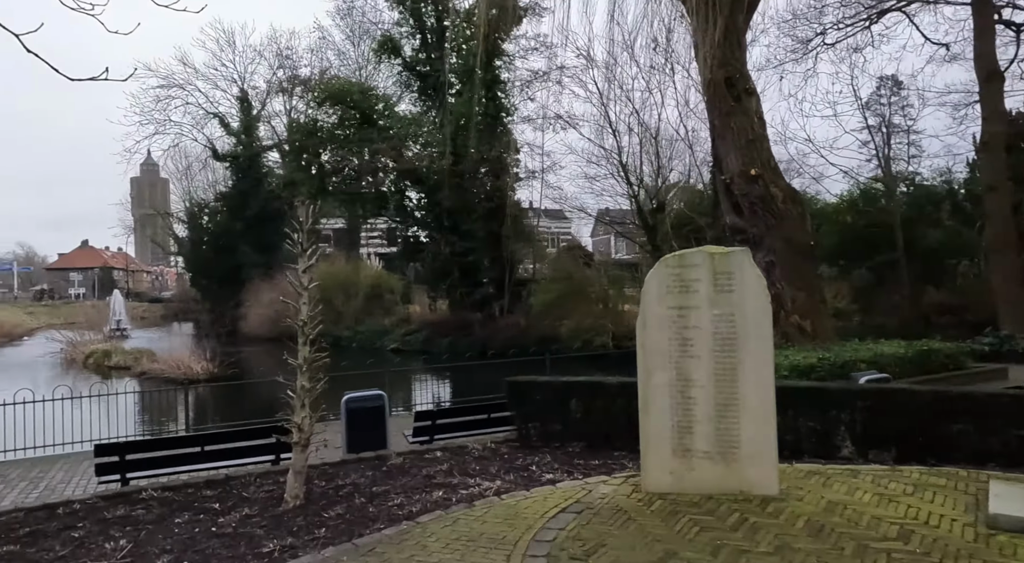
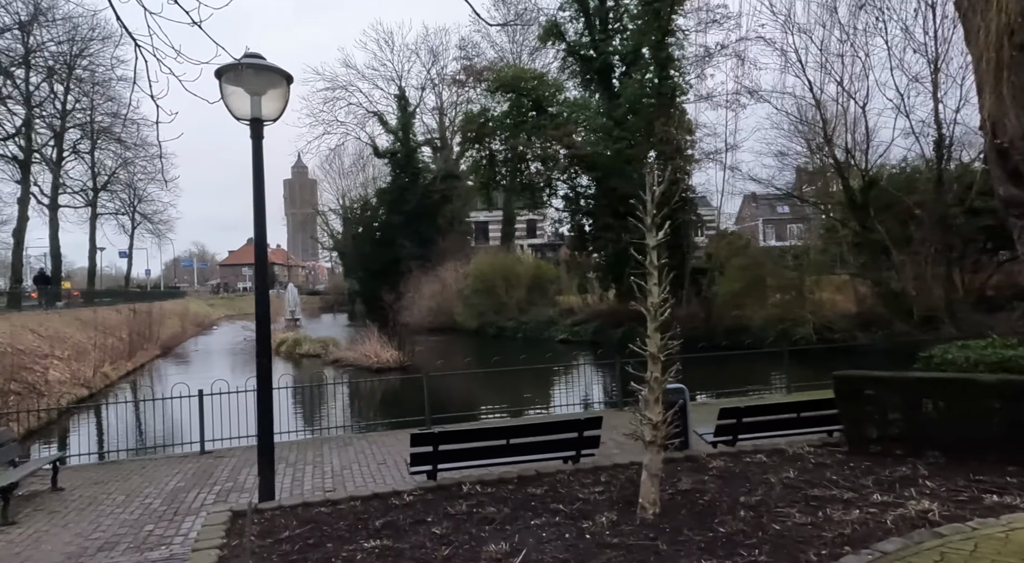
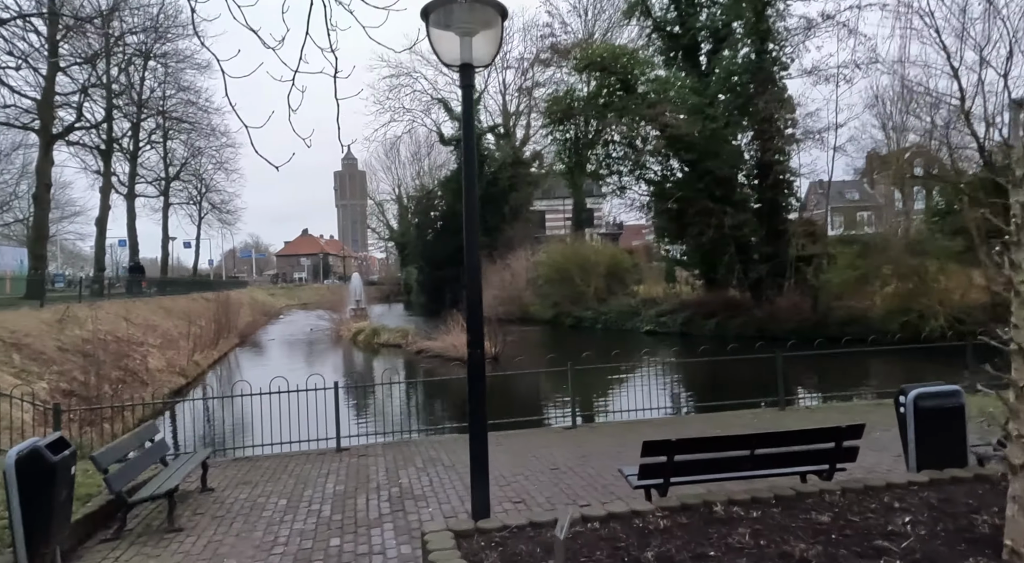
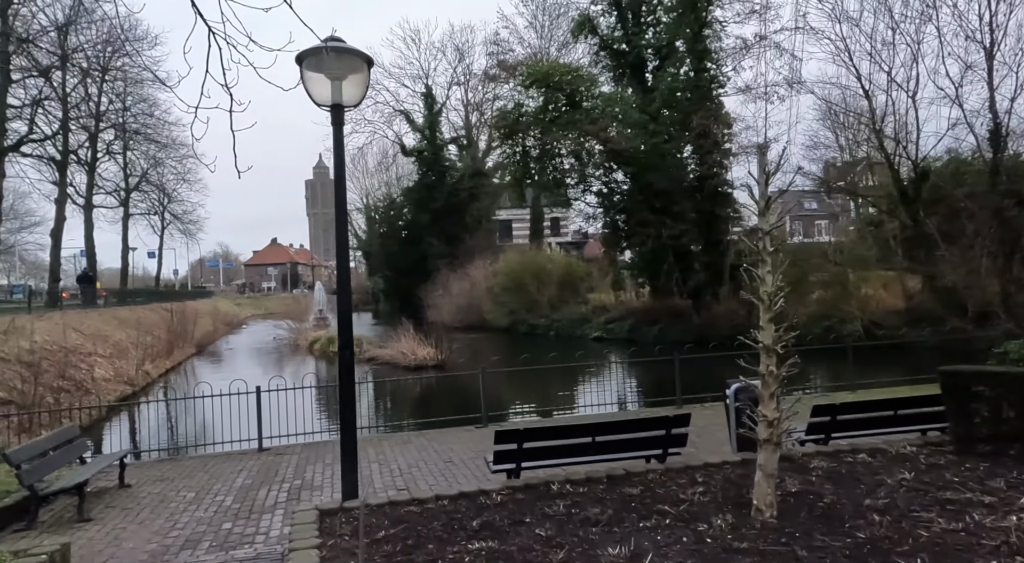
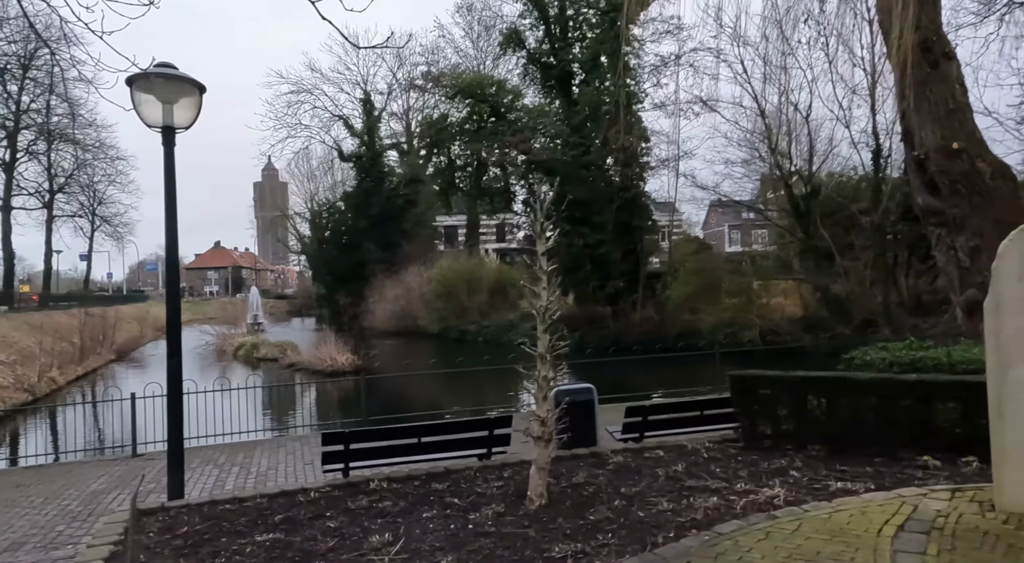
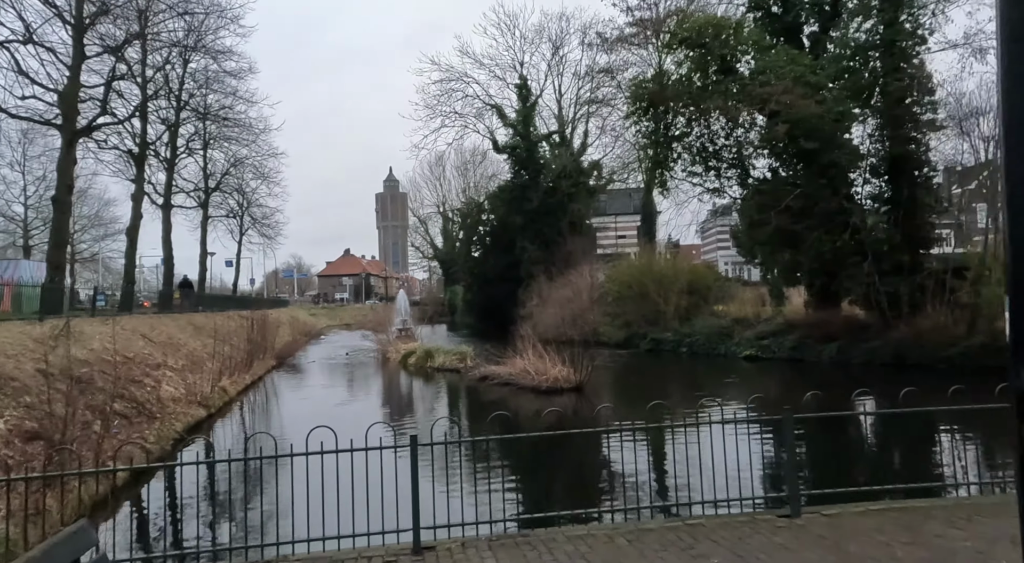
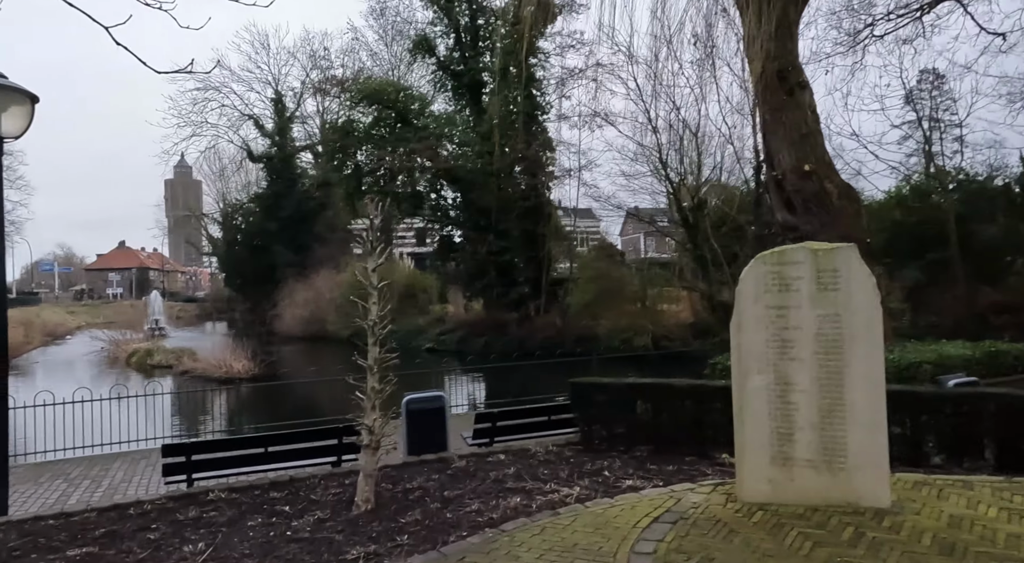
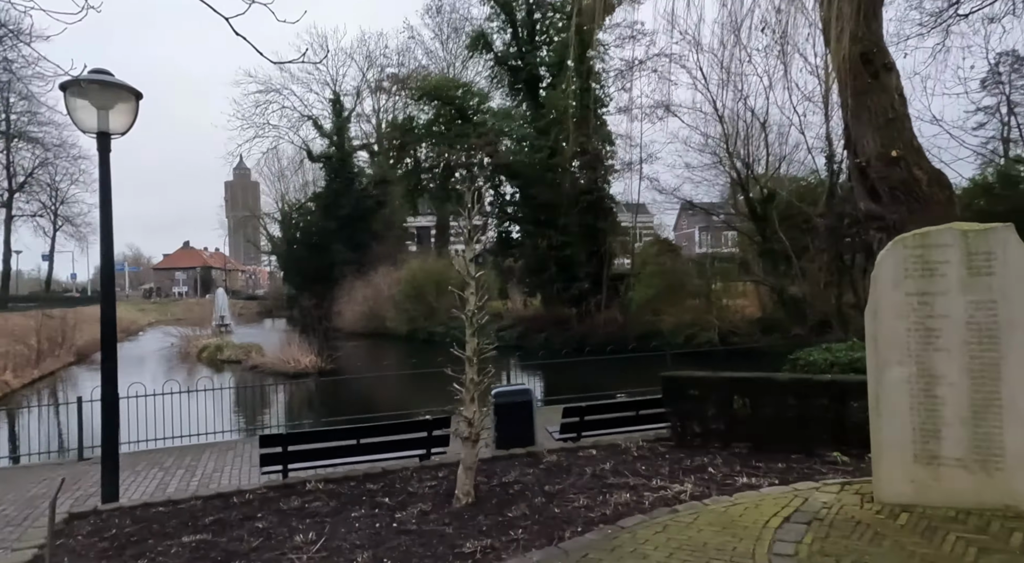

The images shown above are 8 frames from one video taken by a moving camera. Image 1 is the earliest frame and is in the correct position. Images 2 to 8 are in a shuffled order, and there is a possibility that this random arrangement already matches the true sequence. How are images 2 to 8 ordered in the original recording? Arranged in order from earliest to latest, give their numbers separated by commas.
7, 8, 5, 2, 4, 3, 6
